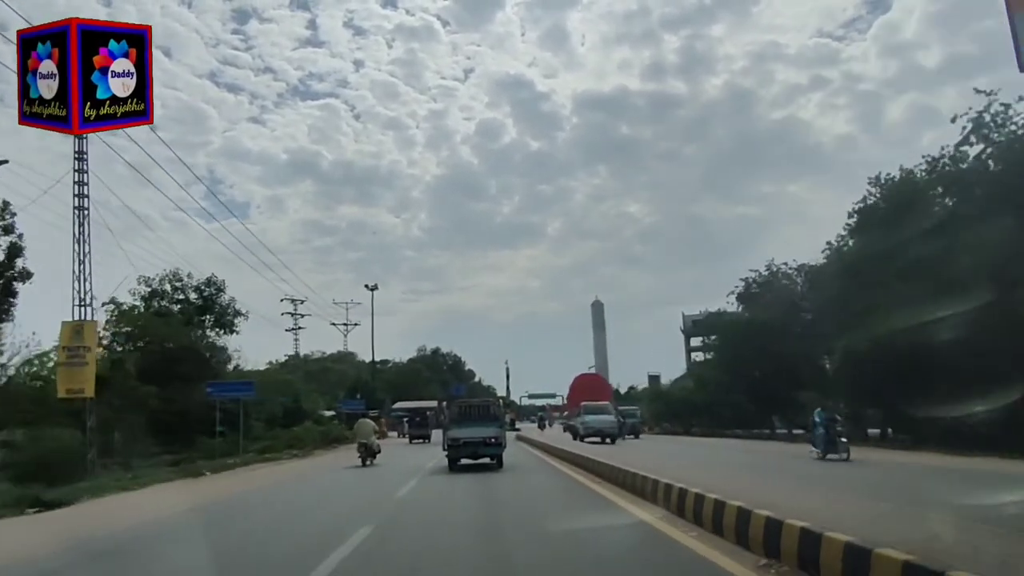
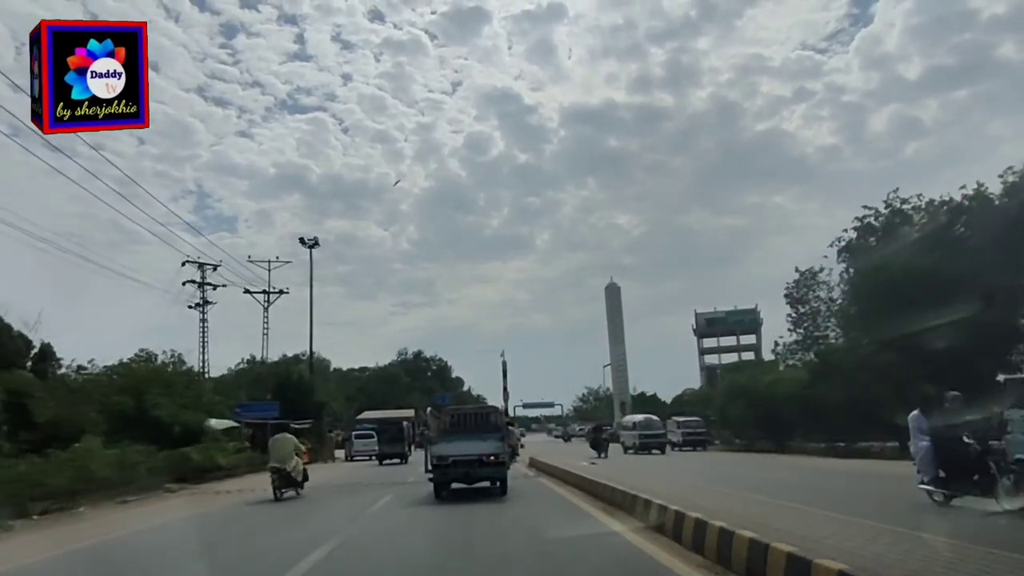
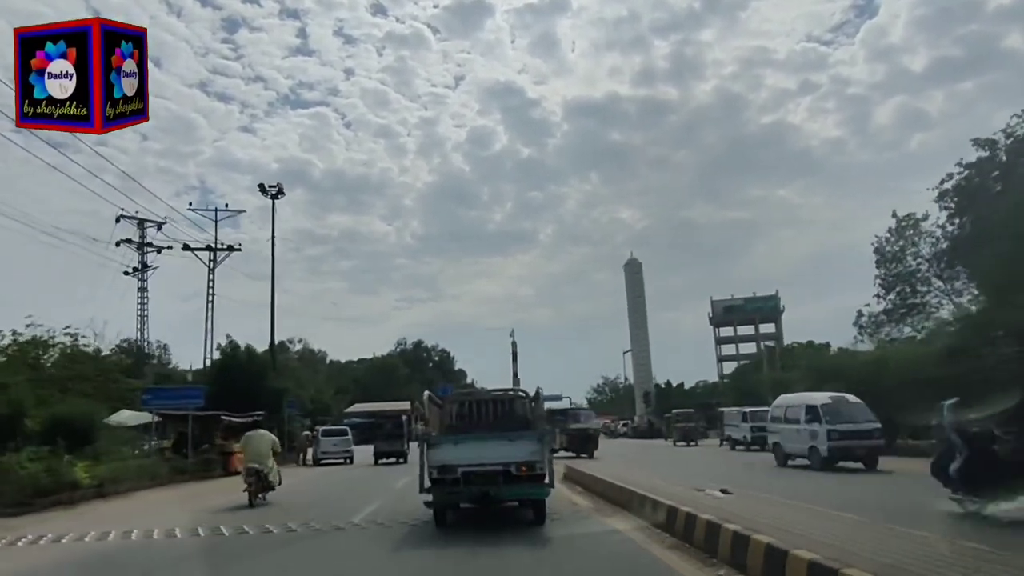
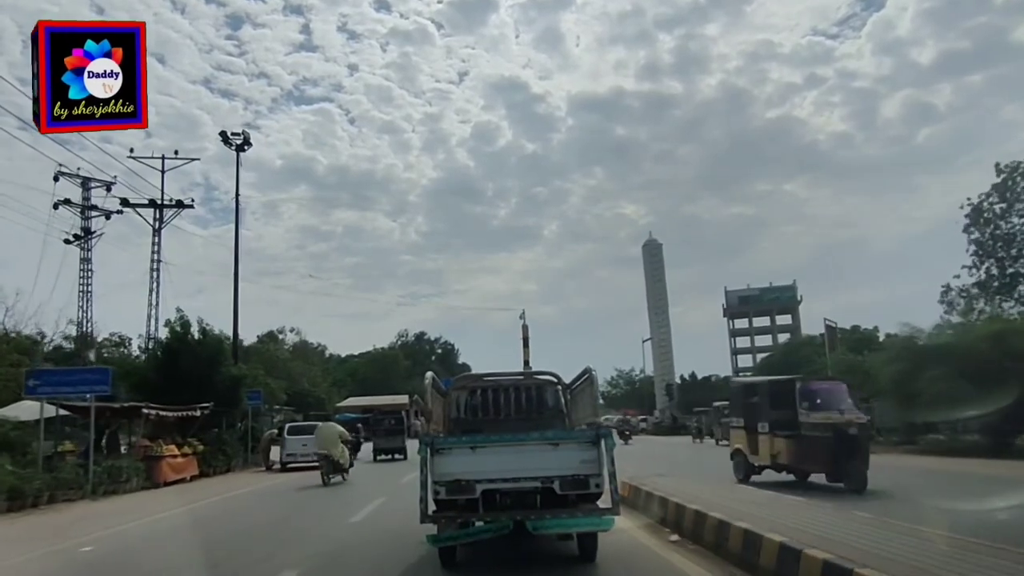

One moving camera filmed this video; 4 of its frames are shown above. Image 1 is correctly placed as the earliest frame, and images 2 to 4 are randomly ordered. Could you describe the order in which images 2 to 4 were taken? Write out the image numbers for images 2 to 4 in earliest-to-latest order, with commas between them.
2, 3, 4
